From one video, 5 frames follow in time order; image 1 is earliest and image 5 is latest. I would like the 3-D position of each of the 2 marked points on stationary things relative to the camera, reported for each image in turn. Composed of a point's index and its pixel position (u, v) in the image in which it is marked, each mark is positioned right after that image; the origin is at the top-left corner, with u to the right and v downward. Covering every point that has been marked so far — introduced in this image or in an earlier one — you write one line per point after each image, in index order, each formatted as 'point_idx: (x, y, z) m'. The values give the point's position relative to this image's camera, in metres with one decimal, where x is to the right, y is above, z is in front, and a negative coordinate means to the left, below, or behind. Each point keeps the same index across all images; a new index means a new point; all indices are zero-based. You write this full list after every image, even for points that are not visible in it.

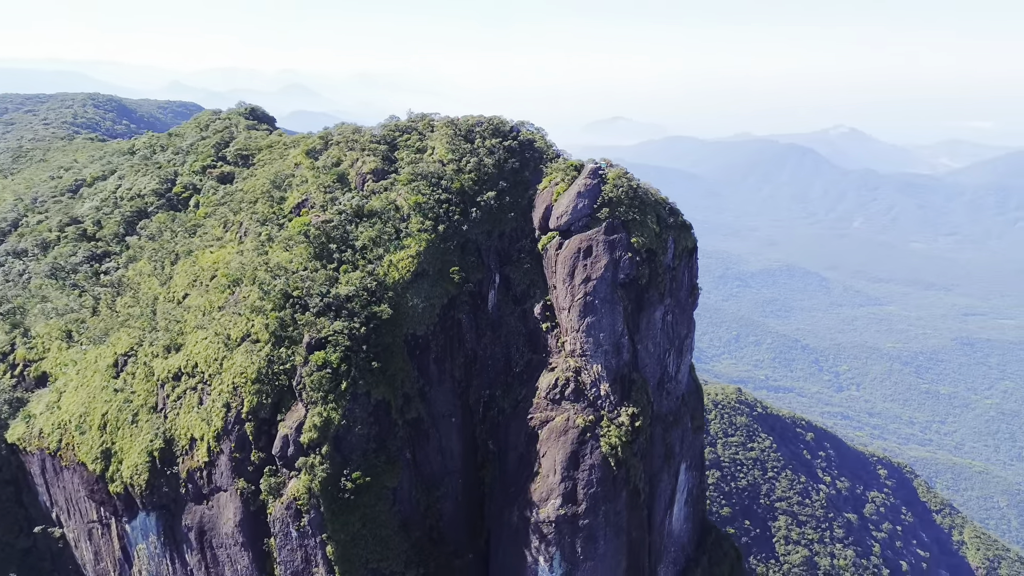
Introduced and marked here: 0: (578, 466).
0: (+1.9, -5.3, +19.9) m
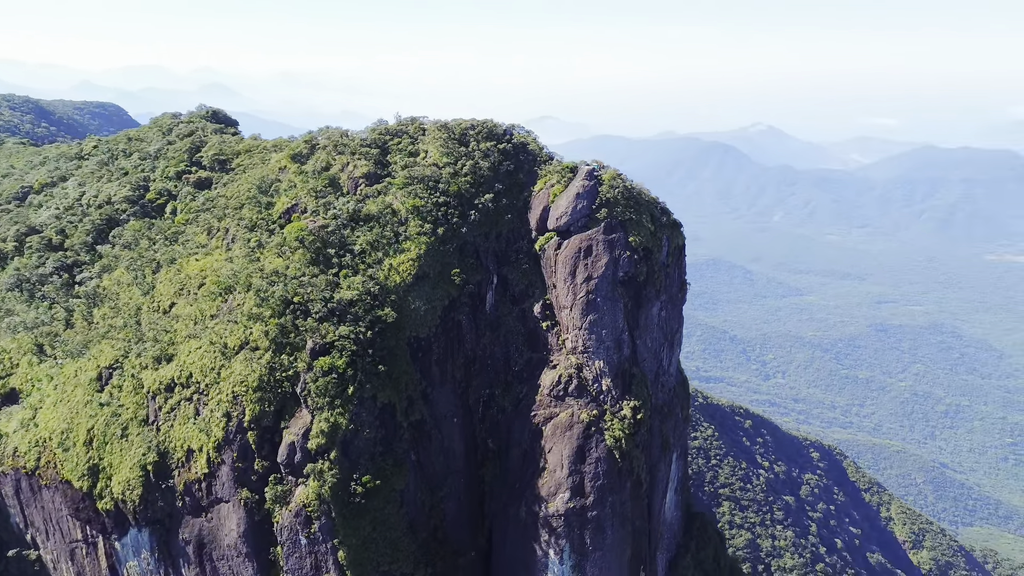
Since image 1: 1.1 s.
0: (+2.2, -5.2, +20.5) m
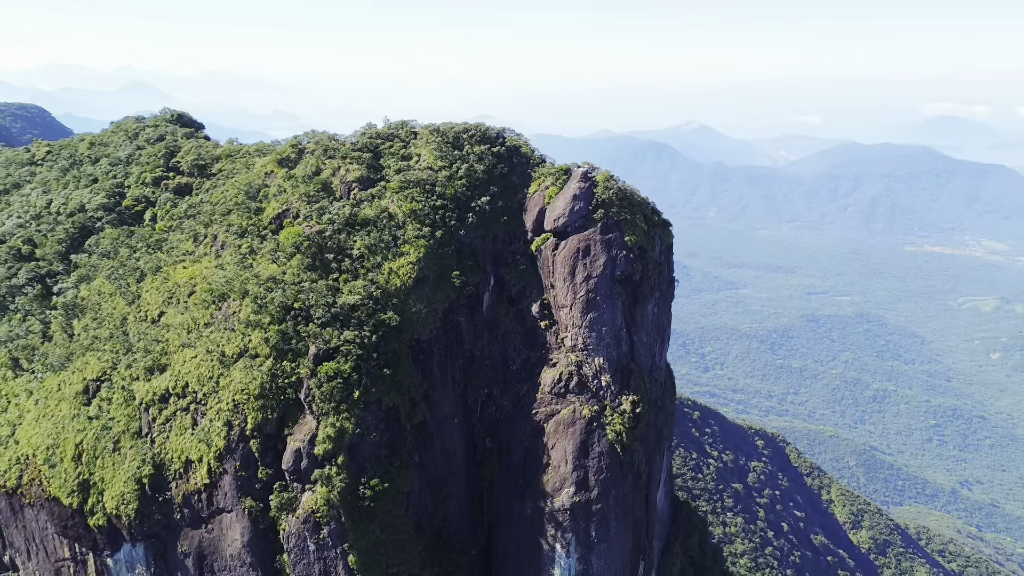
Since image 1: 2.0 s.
0: (+2.3, -5.2, +21.0) m
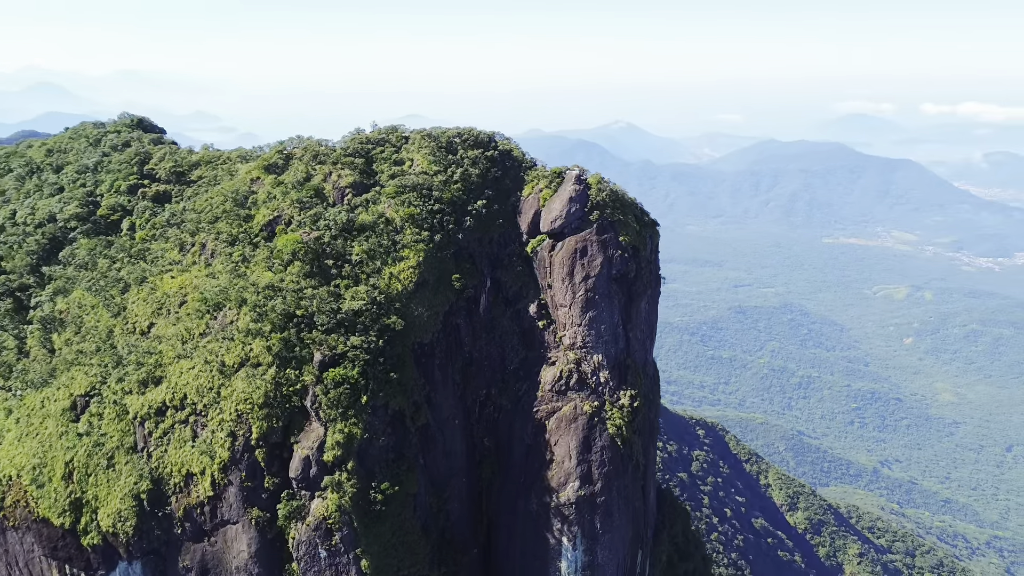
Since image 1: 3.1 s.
0: (+2.5, -5.2, +21.6) m
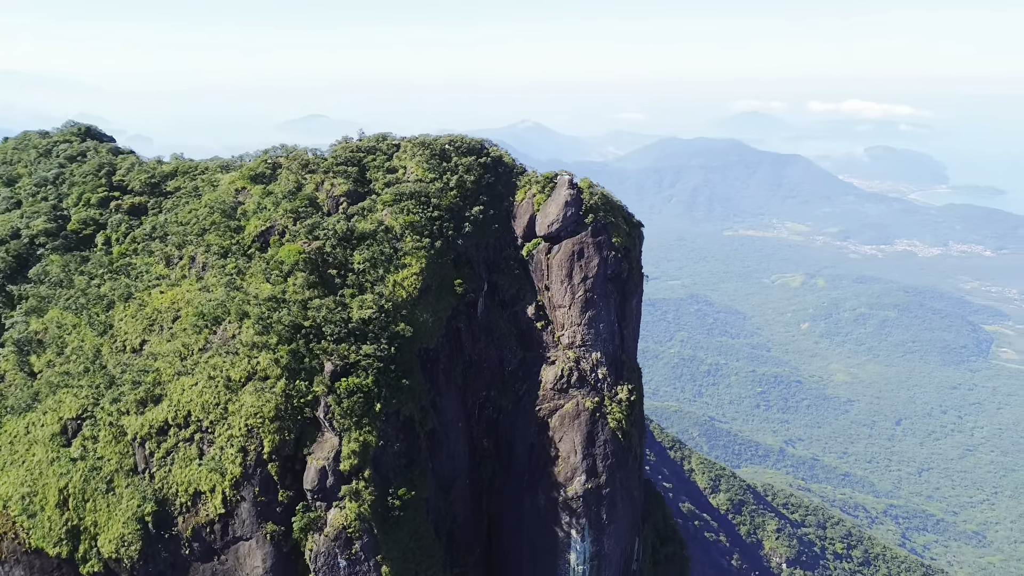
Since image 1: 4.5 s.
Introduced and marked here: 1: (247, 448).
0: (+2.7, -5.2, +22.5) m
1: (-7.8, -4.7, +19.8) m
